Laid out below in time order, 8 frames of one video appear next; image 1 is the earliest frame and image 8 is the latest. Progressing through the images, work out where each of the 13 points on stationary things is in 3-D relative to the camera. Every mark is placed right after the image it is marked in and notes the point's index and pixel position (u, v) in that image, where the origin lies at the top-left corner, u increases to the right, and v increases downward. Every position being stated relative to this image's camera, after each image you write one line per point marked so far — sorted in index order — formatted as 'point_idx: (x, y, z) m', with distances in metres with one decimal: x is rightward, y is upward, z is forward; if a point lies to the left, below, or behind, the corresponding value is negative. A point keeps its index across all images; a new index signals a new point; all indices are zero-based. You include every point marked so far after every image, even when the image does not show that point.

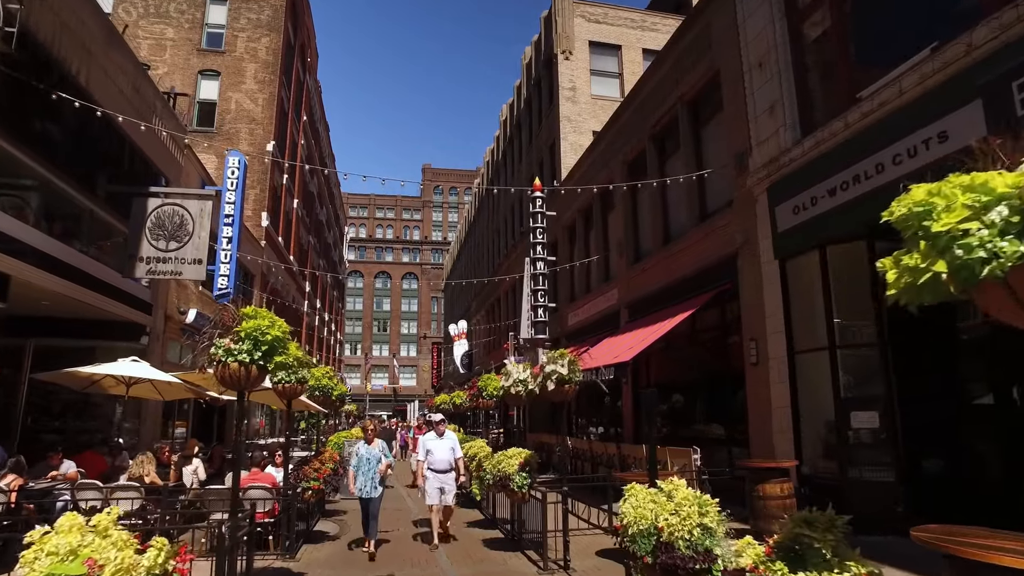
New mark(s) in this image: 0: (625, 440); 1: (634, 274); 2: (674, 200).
0: (+3.5, -4.7, +18.2) m
1: (+3.8, +0.4, +18.1) m
2: (+4.6, +2.5, +16.4) m
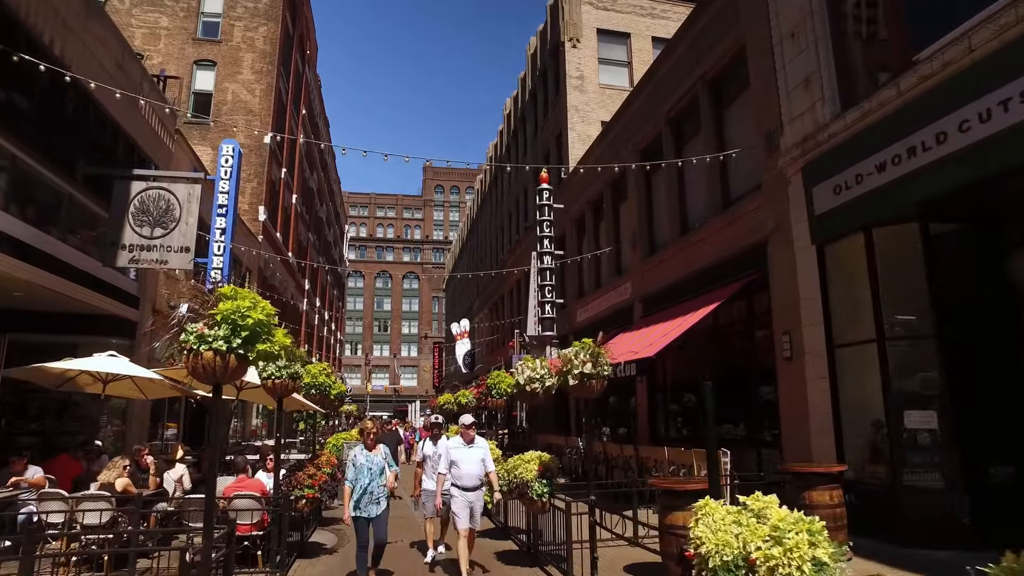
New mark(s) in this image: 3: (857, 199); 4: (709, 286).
0: (+3.8, -4.5, +17.3) m
1: (+4.1, +0.6, +17.1) m
2: (+4.8, +2.7, +15.5) m
3: (+5.4, +1.4, +9.1) m
4: (+4.7, 0.0, +13.7) m
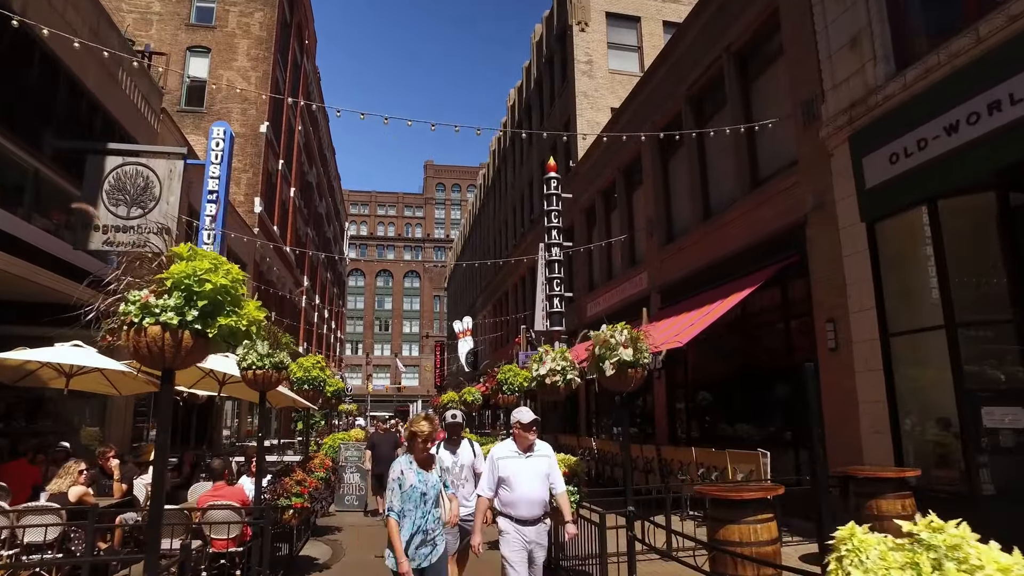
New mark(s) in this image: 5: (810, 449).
0: (+4.0, -4.3, +16.3) m
1: (+4.3, +0.9, +16.1) m
2: (+5.1, +2.9, +14.4) m
3: (+5.6, +1.7, +8.0) m
4: (+4.9, +0.3, +12.7) m
5: (+5.4, -2.9, +10.5) m
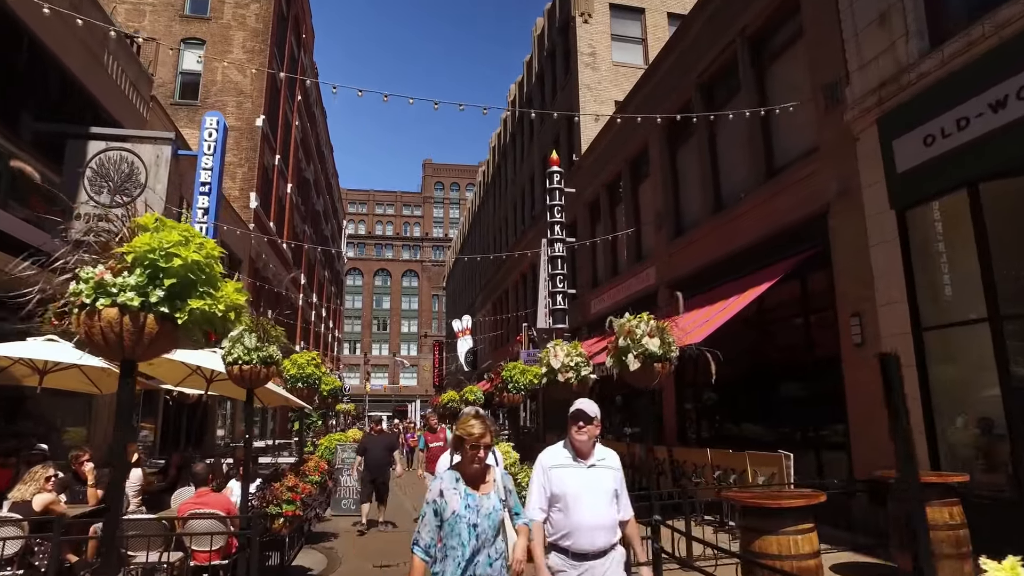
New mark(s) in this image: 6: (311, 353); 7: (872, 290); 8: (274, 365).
0: (+4.1, -4.1, +15.7) m
1: (+4.4, +1.0, +15.5) m
2: (+5.2, +3.1, +13.9) m
3: (+5.7, +1.8, +7.5) m
4: (+5.0, +0.4, +12.1) m
5: (+5.5, -2.8, +10.0) m
6: (-4.9, -1.5, +14.0) m
7: (+5.6, 0.0, +9.0) m
8: (-2.6, -0.8, +6.3) m
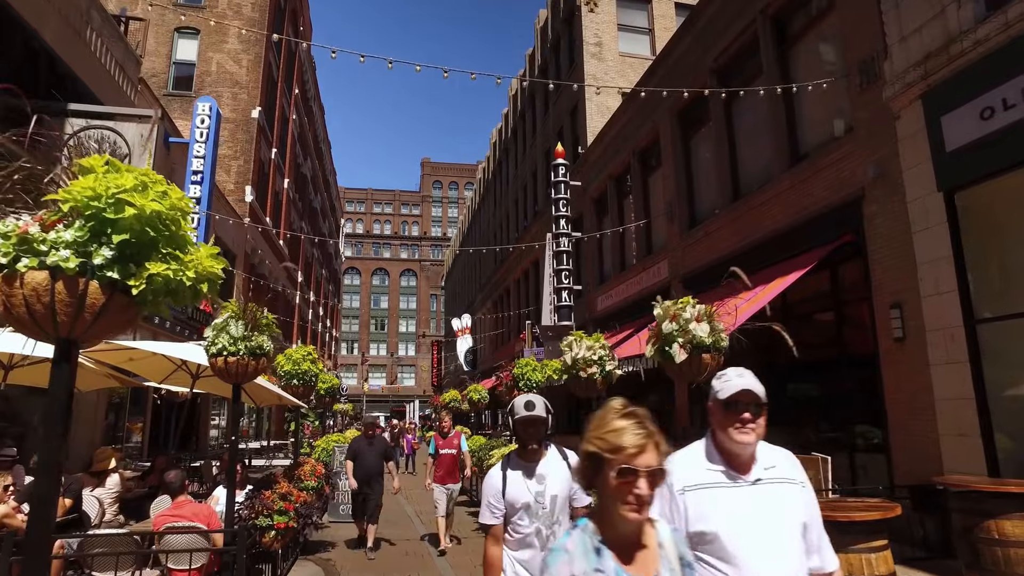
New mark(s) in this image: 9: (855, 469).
0: (+4.3, -4.0, +15.0) m
1: (+4.6, +1.2, +14.8) m
2: (+5.3, +3.2, +13.2) m
3: (+5.9, +1.9, +6.8) m
4: (+5.2, +0.6, +11.4) m
5: (+5.7, -2.6, +9.3) m
6: (-4.7, -1.3, +13.3) m
7: (+5.7, +0.1, +8.3) m
8: (-2.4, -0.7, +5.6) m
9: (+5.6, -3.0, +9.5) m
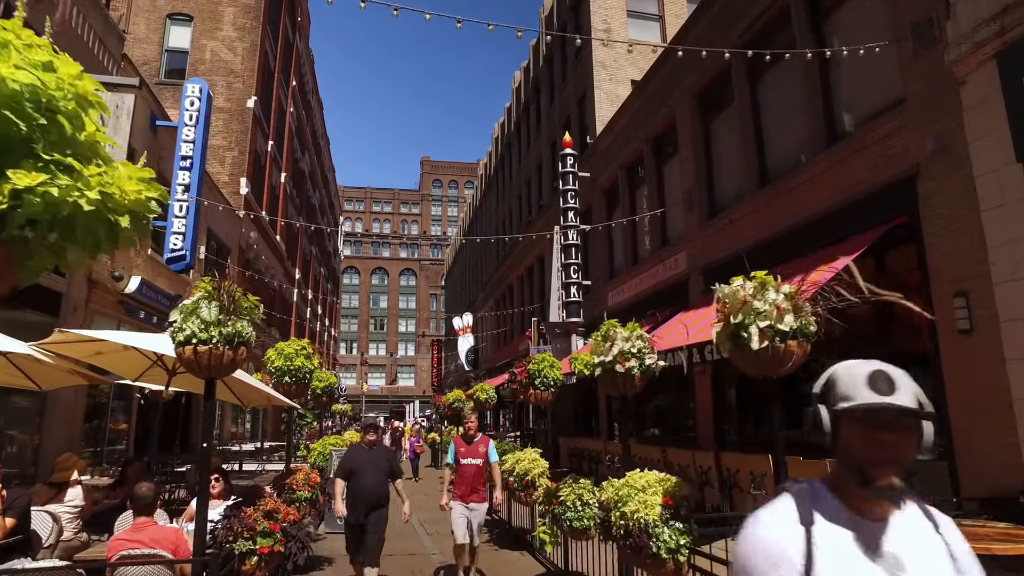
0: (+4.5, -3.8, +14.1) m
1: (+4.8, +1.4, +13.9) m
2: (+5.6, +3.4, +12.3) m
3: (+6.2, +2.1, +5.9) m
4: (+5.5, +0.8, +10.5) m
5: (+5.9, -2.5, +8.3) m
6: (-4.5, -1.1, +12.3) m
7: (+6.0, +0.3, +7.4) m
8: (-2.1, -0.5, +4.6) m
9: (+5.8, -2.8, +8.5) m
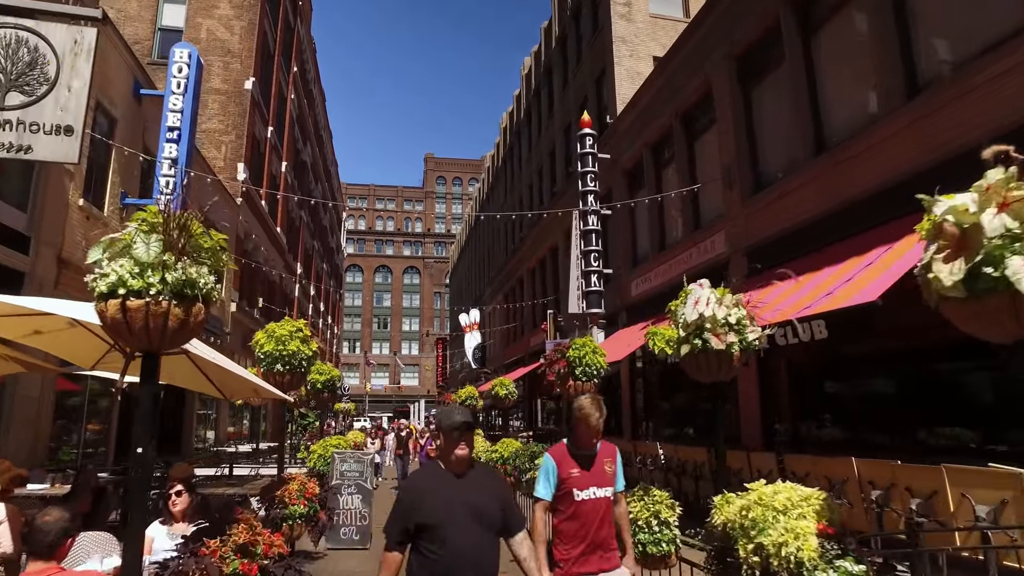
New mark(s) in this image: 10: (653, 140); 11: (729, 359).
0: (+5.0, -3.4, +12.6) m
1: (+5.3, +1.7, +12.4) m
2: (+6.1, +3.8, +10.8) m
3: (+6.6, +2.5, +4.4) m
4: (+5.9, +1.1, +9.0) m
5: (+6.4, -2.1, +6.9) m
6: (-4.0, -0.8, +10.9) m
7: (+6.4, +0.7, +5.9) m
8: (-1.7, -0.1, +3.2) m
9: (+6.3, -2.4, +7.1) m
10: (+4.3, +4.5, +17.7) m
11: (+1.7, -0.7, +5.5) m
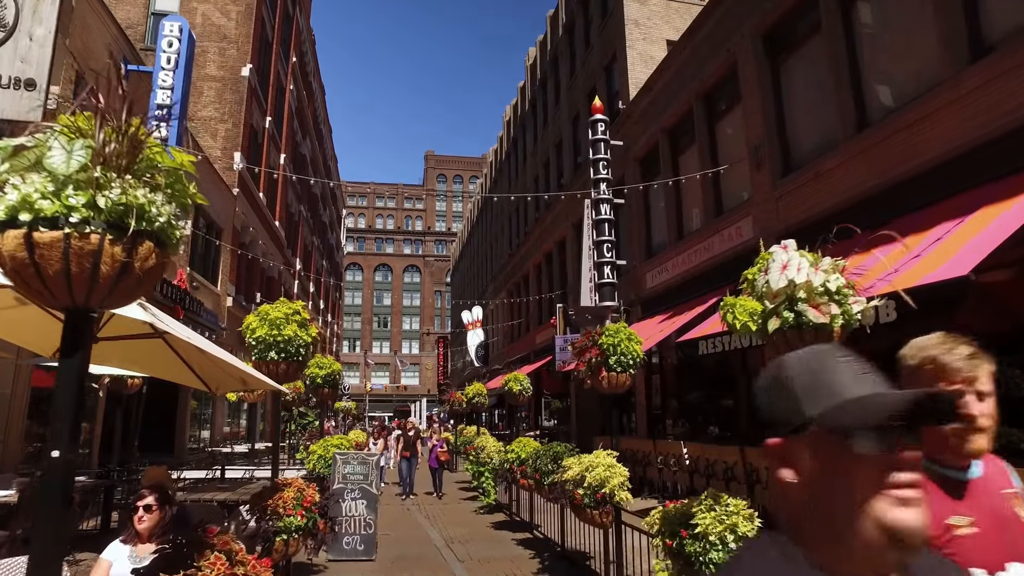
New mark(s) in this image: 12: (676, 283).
0: (+5.3, -3.2, +11.8) m
1: (+5.6, +2.0, +11.6) m
2: (+6.3, +4.0, +9.9) m
3: (+6.9, +2.7, +3.5) m
4: (+6.2, +1.4, +8.2) m
5: (+6.7, -1.8, +6.0) m
6: (-3.7, -0.5, +10.1) m
7: (+6.7, +0.9, +5.0) m
8: (-1.4, +0.1, +2.3) m
9: (+6.6, -2.2, +6.2) m
10: (+4.6, +4.7, +16.8) m
11: (+2.0, -0.5, +4.7) m
12: (+4.5, +0.2, +15.8) m
